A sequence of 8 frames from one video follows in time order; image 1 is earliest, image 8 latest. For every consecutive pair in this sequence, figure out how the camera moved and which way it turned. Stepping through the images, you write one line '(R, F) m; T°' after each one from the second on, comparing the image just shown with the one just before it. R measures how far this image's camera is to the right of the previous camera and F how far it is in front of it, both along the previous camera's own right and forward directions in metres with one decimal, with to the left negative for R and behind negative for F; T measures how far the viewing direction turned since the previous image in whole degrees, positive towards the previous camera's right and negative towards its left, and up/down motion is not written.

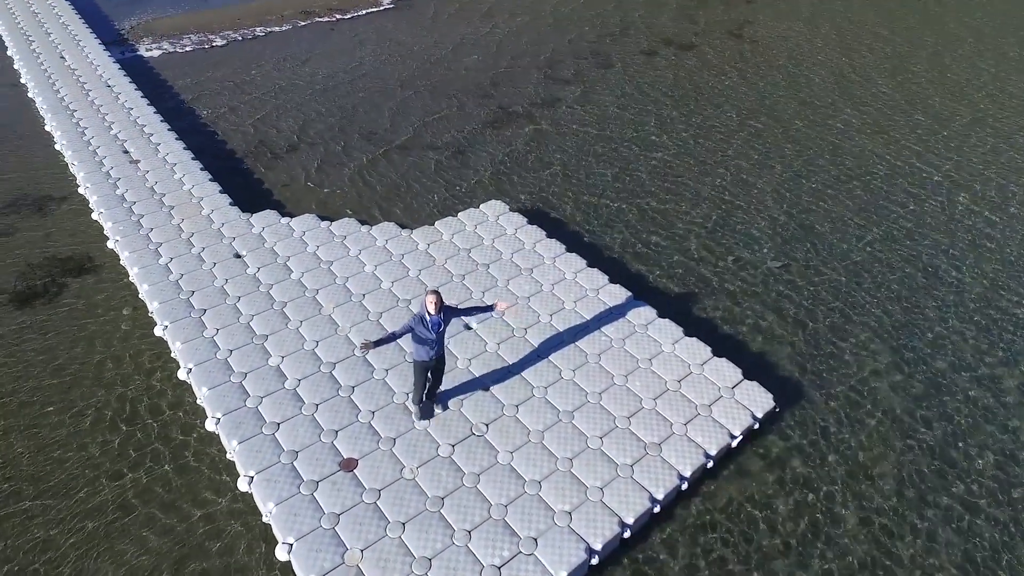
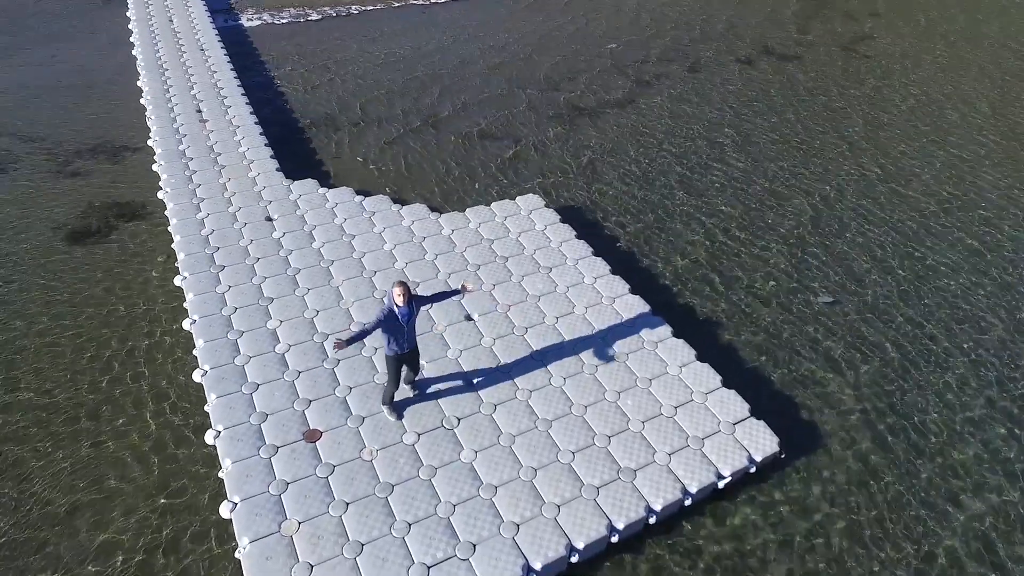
(+1.3, +0.4) m; -8°
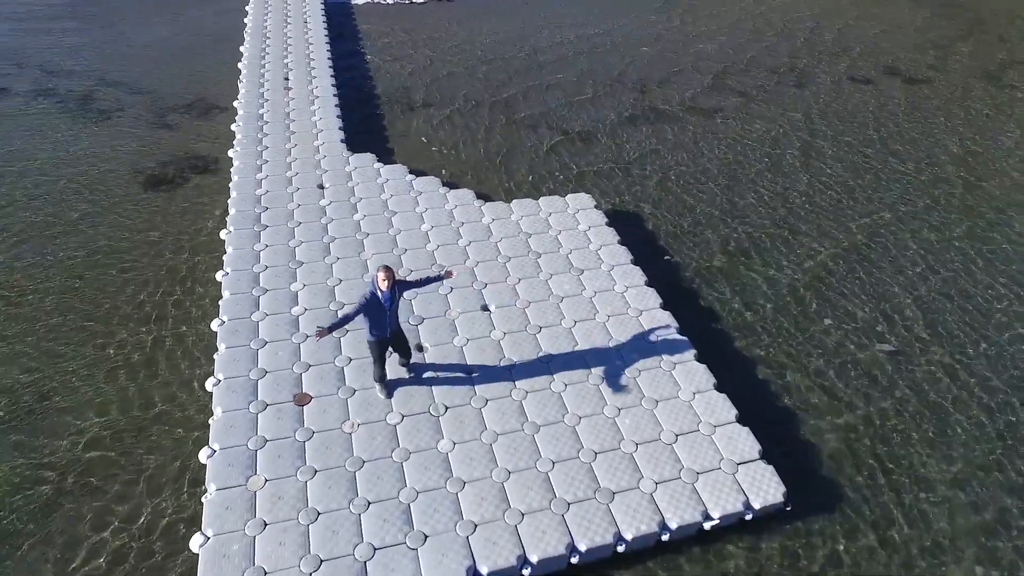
(+1.1, +0.4) m; -9°
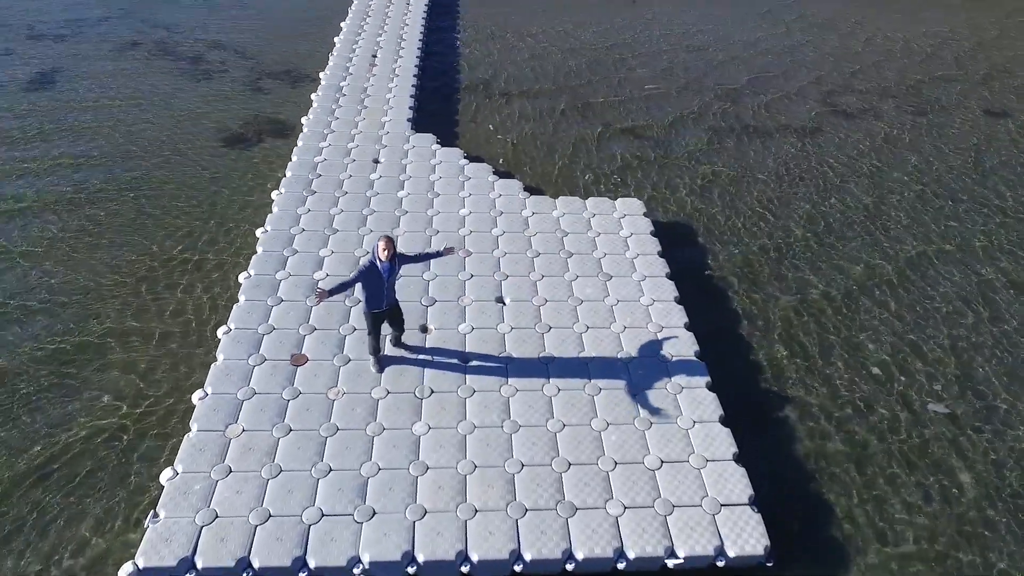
(+1.2, +0.3) m; -9°
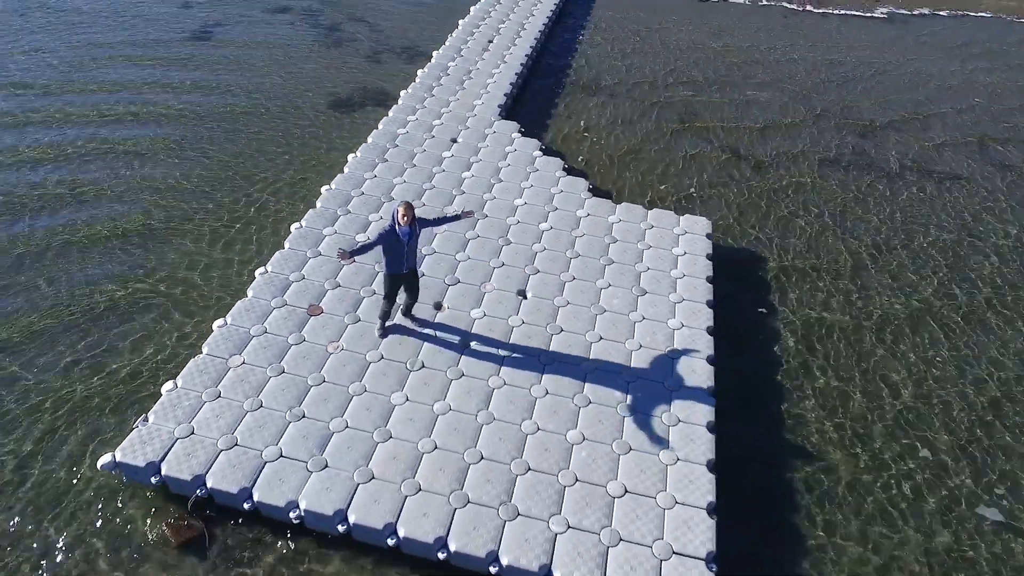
(+1.5, +0.3) m; -12°
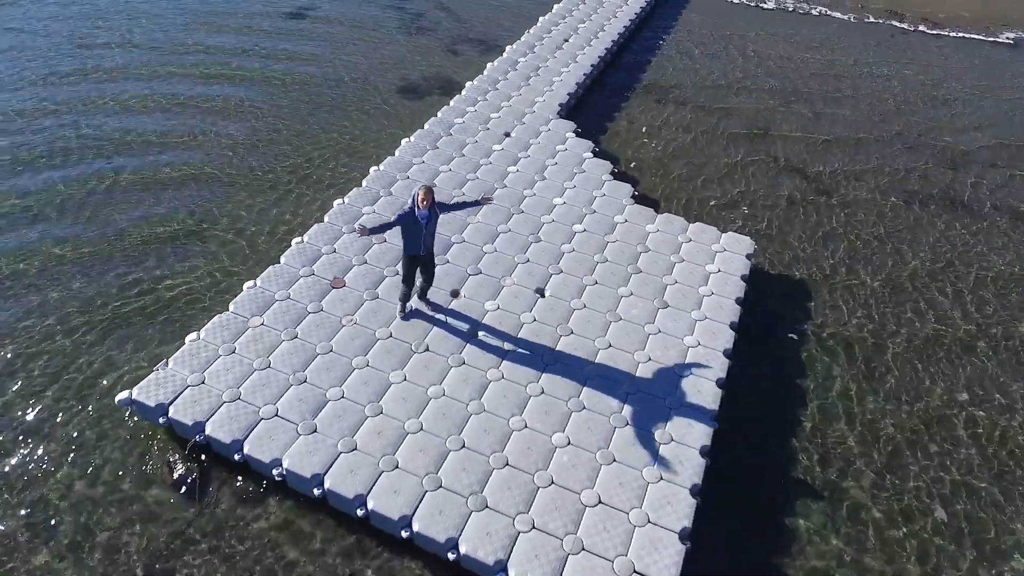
(+0.9, 0.0) m; -8°
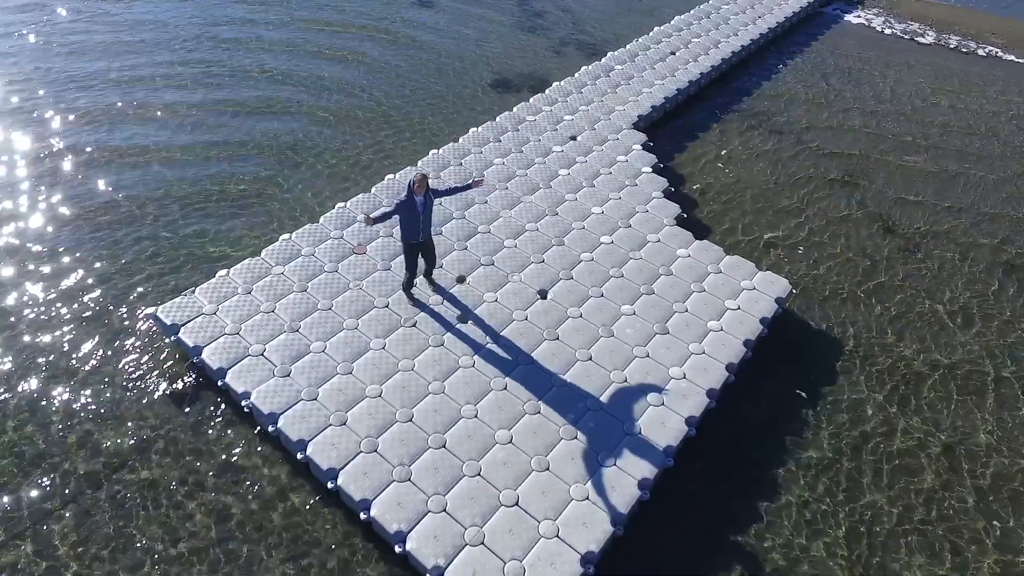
(+1.9, +0.1) m; -12°
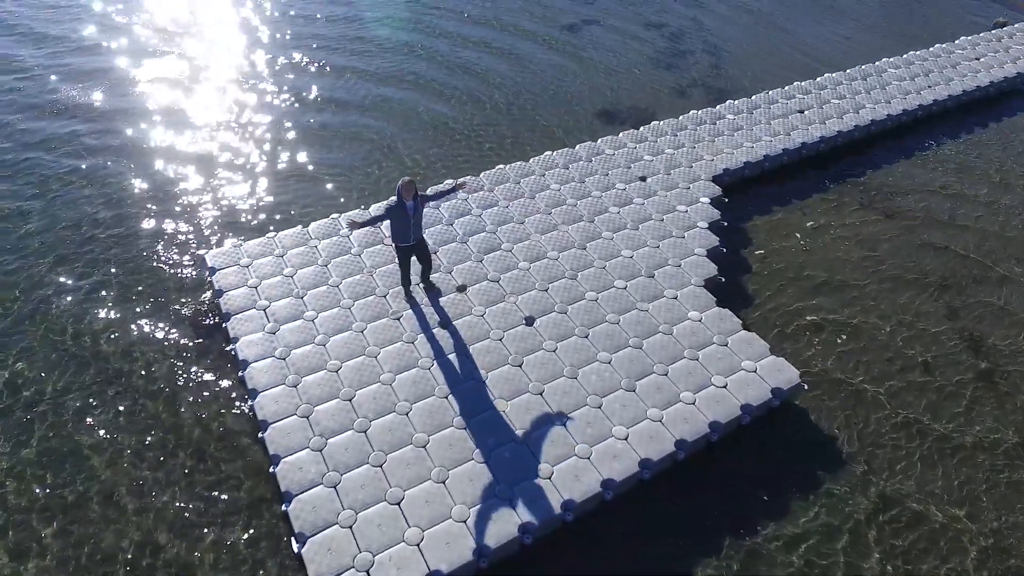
(+2.6, +0.2) m; -16°
